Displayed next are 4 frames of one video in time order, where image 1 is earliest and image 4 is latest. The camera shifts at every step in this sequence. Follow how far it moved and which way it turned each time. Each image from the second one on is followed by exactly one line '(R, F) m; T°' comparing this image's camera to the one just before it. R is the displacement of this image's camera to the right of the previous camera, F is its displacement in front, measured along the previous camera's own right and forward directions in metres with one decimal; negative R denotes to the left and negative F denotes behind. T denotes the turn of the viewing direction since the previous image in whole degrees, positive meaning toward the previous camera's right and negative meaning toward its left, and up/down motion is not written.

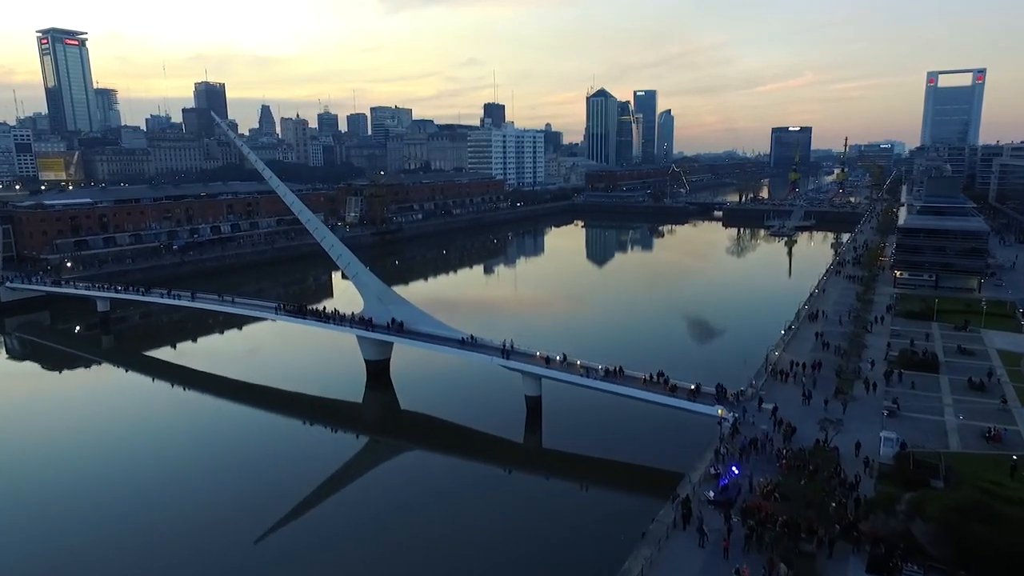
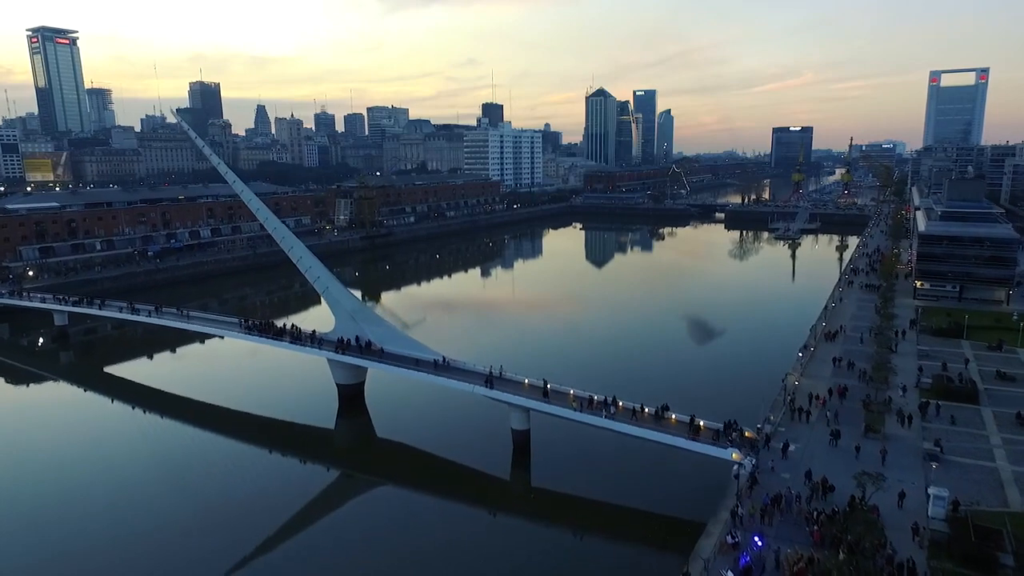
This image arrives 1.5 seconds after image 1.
(+0.3, +1.7) m; 0°
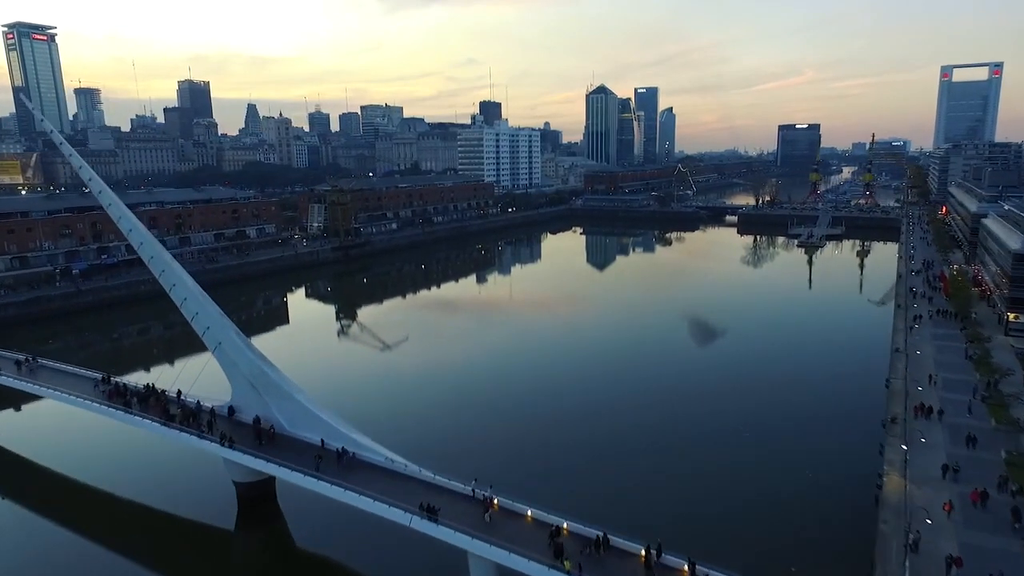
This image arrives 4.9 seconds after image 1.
(+0.6, +4.6) m; 0°
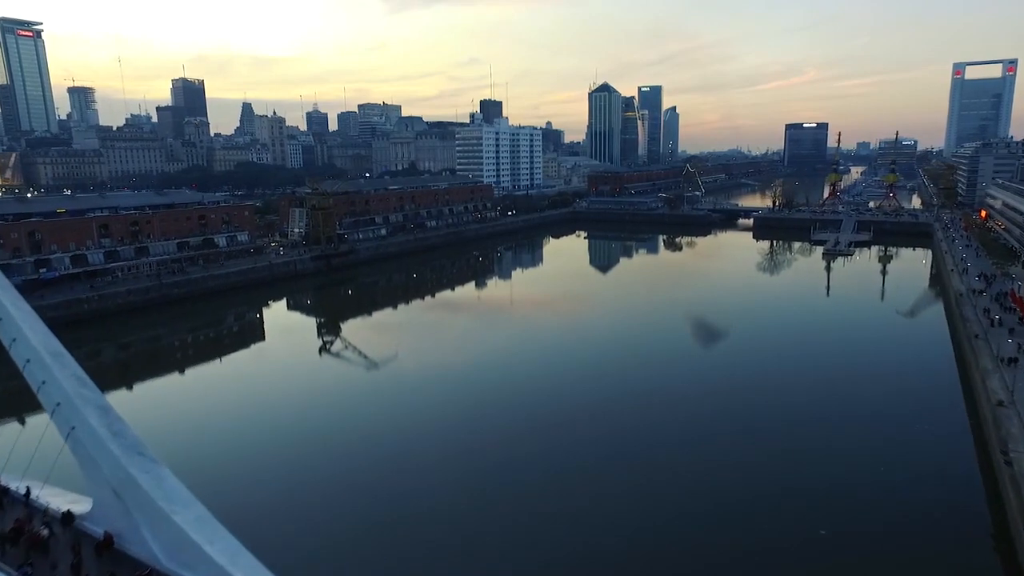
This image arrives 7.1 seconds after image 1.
(+0.1, +3.5) m; 0°
